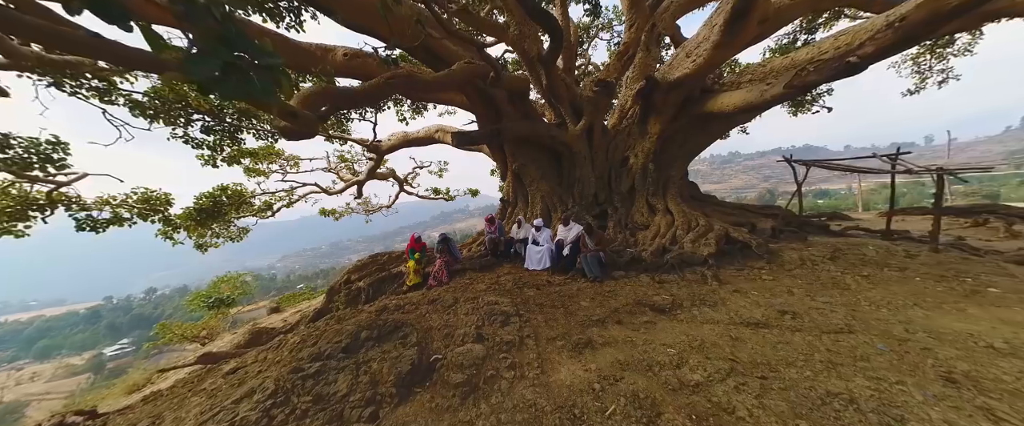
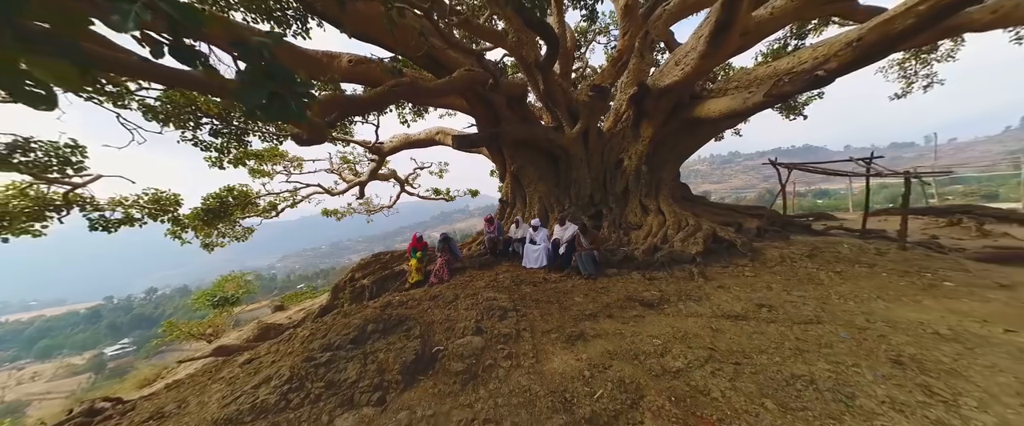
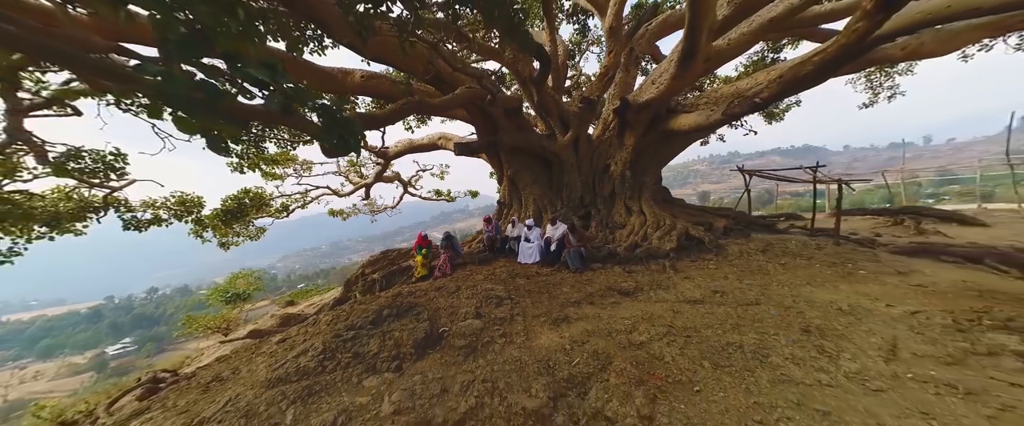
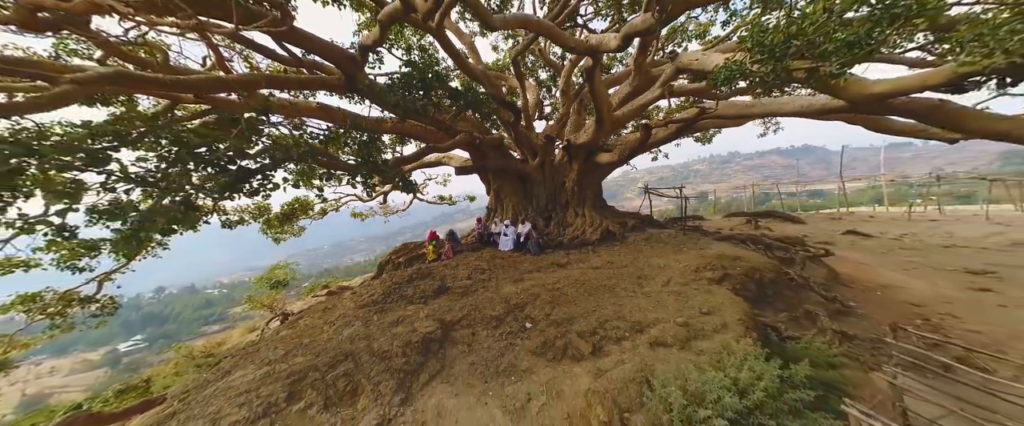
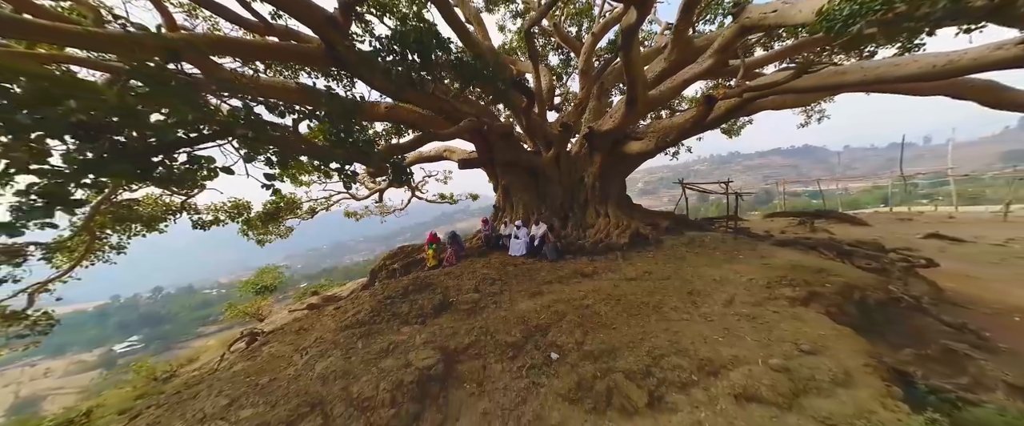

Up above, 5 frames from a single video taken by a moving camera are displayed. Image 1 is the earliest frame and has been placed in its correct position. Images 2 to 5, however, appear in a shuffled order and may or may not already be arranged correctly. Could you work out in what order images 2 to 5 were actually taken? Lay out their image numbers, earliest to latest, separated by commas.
2, 3, 5, 4
